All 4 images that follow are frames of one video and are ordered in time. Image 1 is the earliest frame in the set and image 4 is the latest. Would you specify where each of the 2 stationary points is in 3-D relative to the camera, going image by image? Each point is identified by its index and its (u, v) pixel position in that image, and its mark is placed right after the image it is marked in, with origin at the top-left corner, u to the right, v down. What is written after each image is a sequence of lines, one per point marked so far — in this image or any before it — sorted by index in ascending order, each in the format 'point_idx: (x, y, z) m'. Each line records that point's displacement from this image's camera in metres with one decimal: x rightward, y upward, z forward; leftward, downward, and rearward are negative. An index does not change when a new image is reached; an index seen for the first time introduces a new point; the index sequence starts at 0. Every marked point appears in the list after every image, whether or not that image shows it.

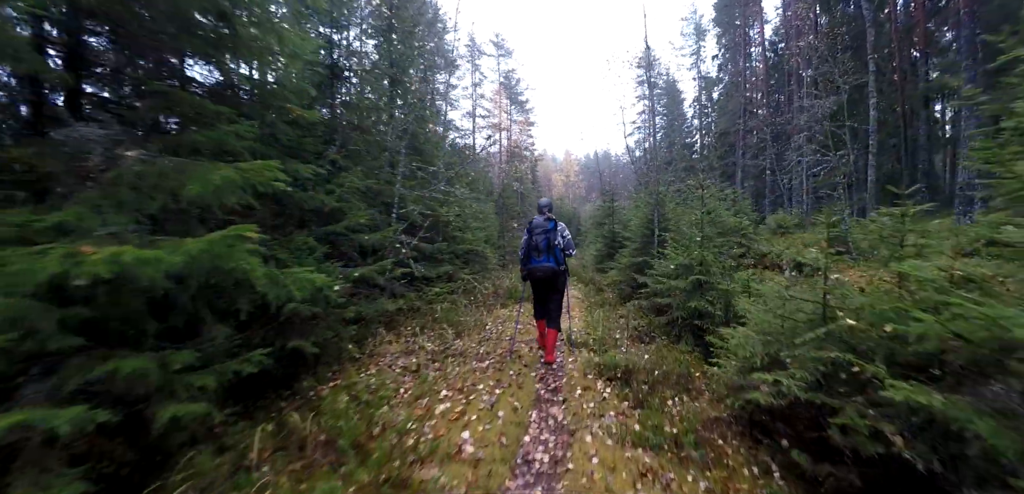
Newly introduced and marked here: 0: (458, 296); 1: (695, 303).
0: (-1.8, -1.6, +10.1) m
1: (+3.8, -1.2, +6.6) m
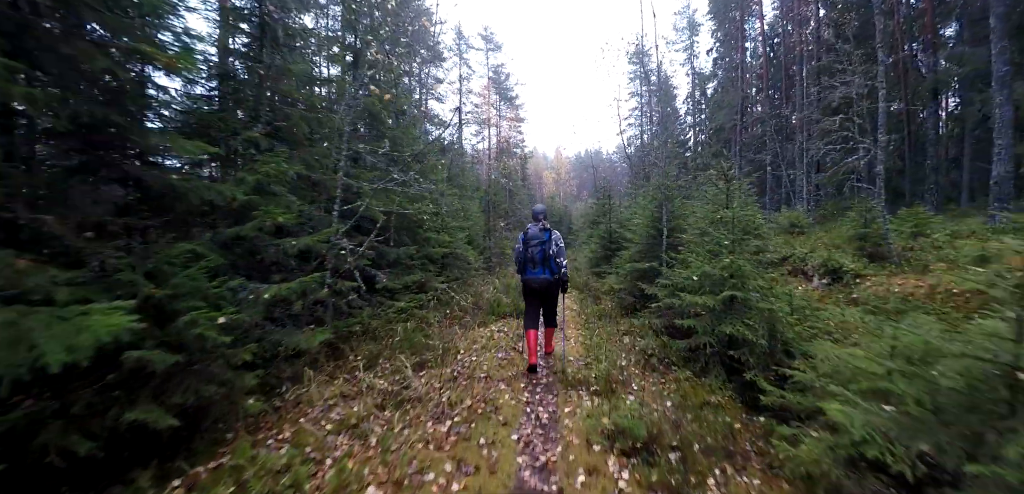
0: (-2.3, -1.7, +8.4) m
1: (+3.5, -1.3, +5.0) m
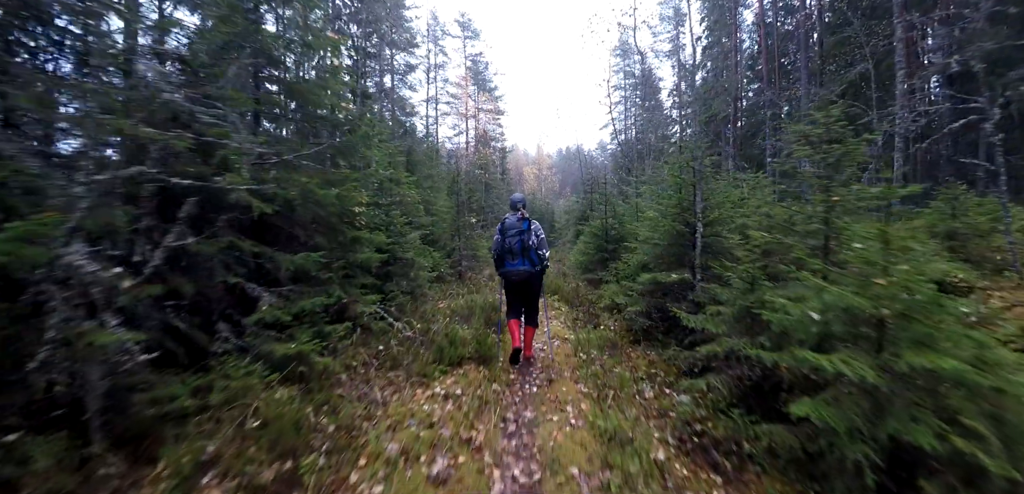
0: (-2.9, -1.8, +5.4) m
1: (+3.0, -1.4, +2.4) m
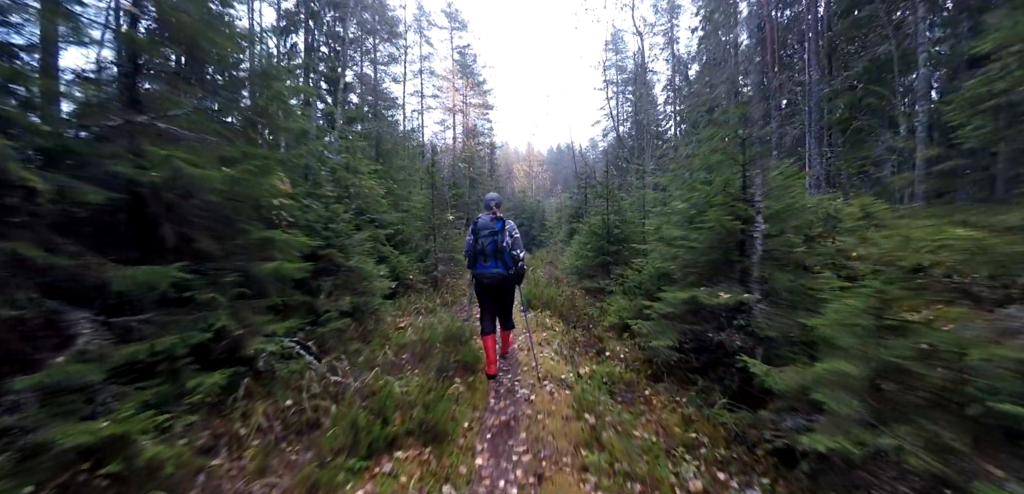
0: (-3.3, -1.9, +3.4) m
1: (+2.7, -1.5, +0.6) m
